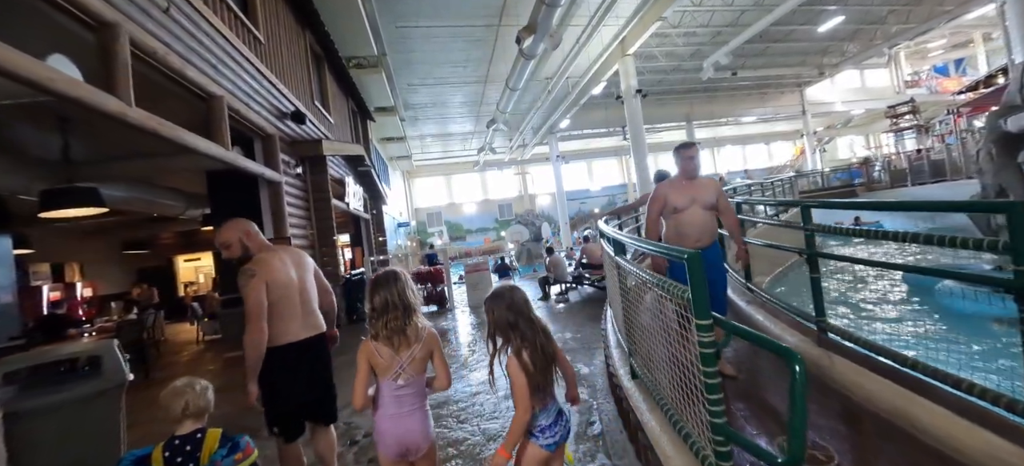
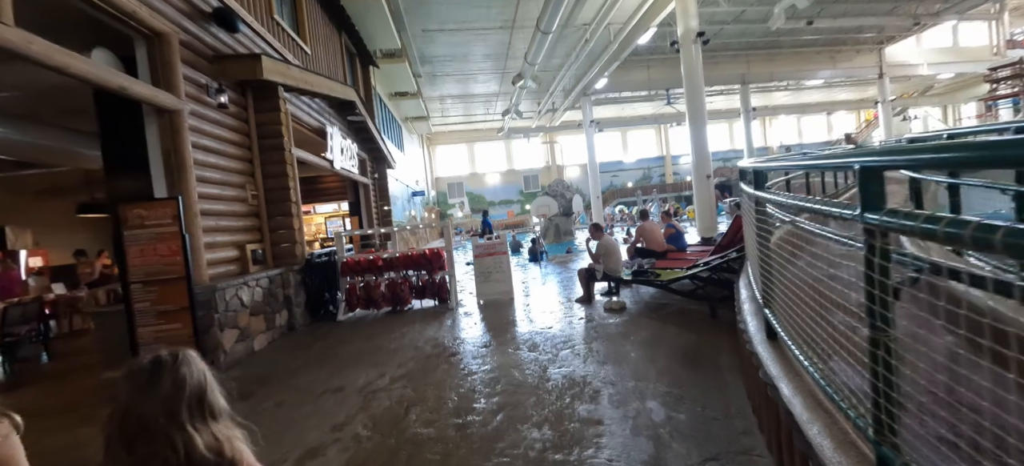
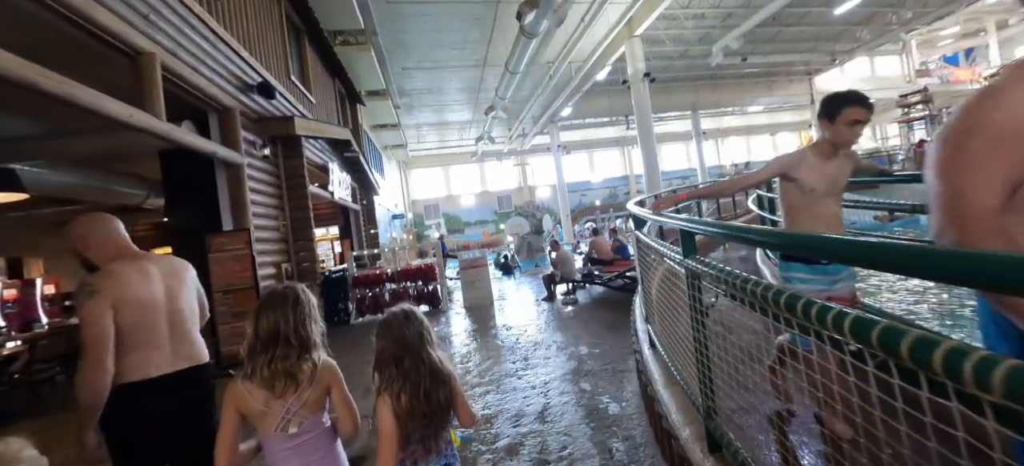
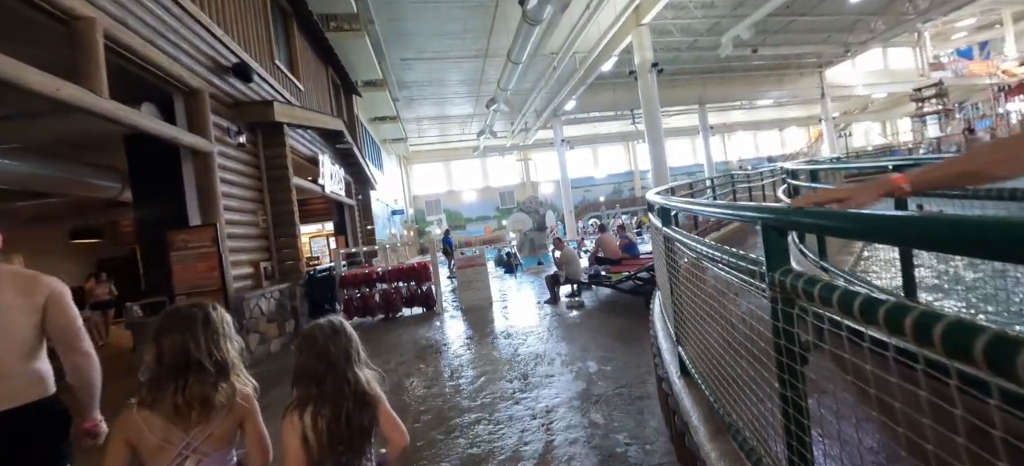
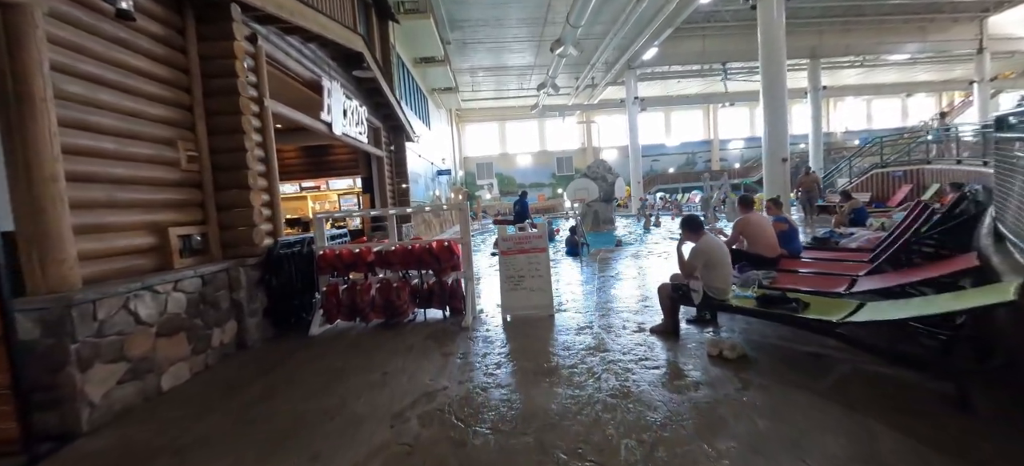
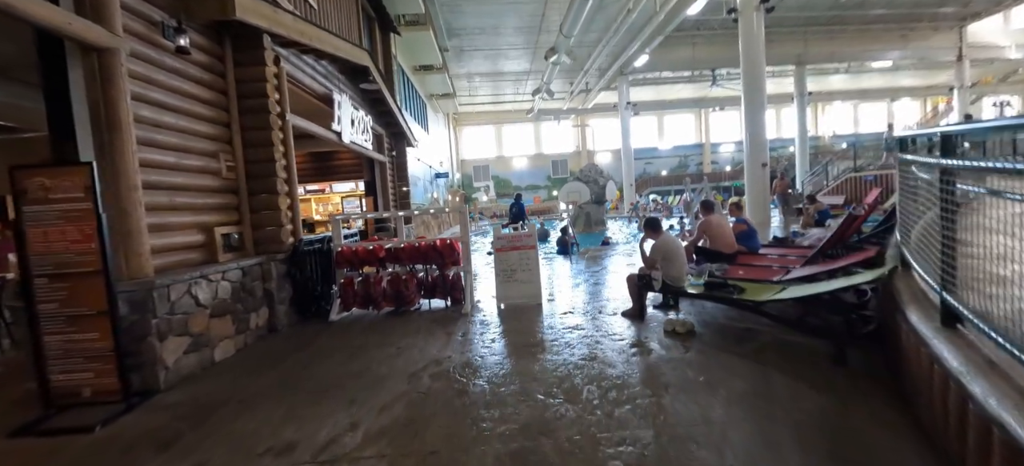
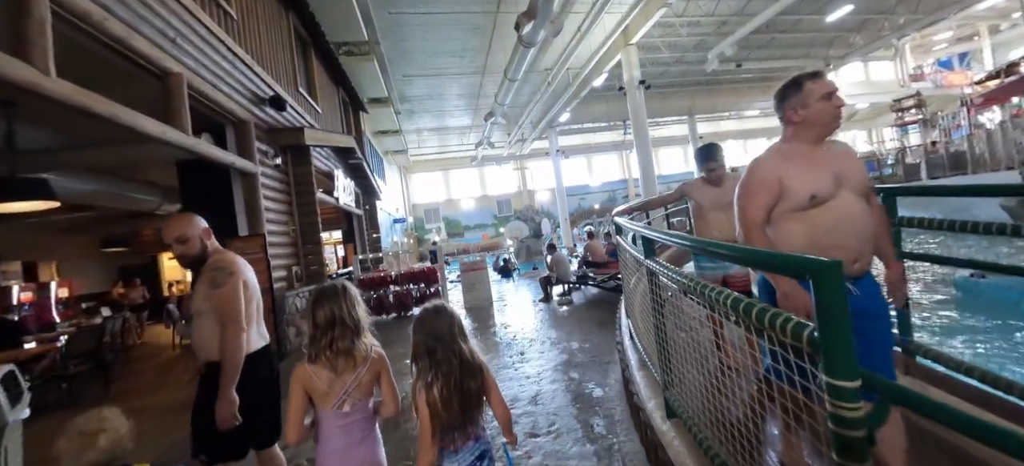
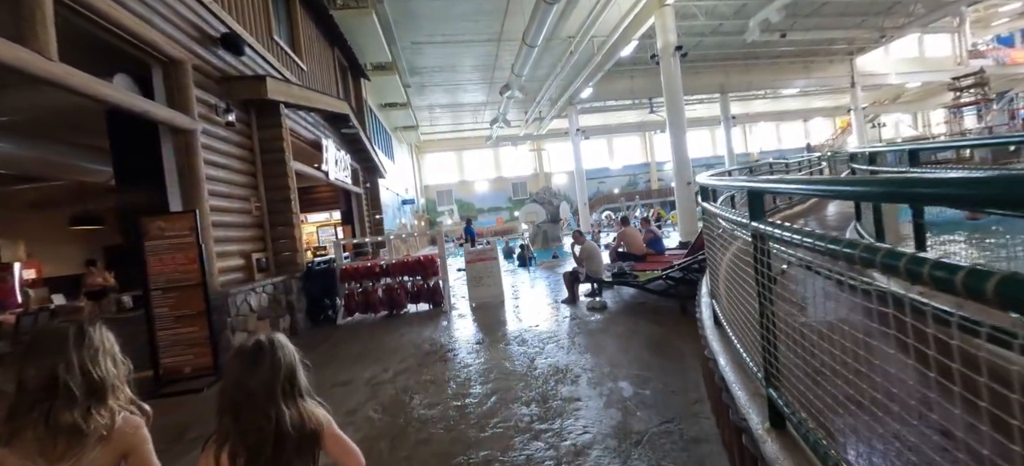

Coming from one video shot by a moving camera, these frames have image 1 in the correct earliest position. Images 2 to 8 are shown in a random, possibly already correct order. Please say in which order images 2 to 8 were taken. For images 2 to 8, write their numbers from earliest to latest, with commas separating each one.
7, 3, 4, 8, 2, 6, 5
